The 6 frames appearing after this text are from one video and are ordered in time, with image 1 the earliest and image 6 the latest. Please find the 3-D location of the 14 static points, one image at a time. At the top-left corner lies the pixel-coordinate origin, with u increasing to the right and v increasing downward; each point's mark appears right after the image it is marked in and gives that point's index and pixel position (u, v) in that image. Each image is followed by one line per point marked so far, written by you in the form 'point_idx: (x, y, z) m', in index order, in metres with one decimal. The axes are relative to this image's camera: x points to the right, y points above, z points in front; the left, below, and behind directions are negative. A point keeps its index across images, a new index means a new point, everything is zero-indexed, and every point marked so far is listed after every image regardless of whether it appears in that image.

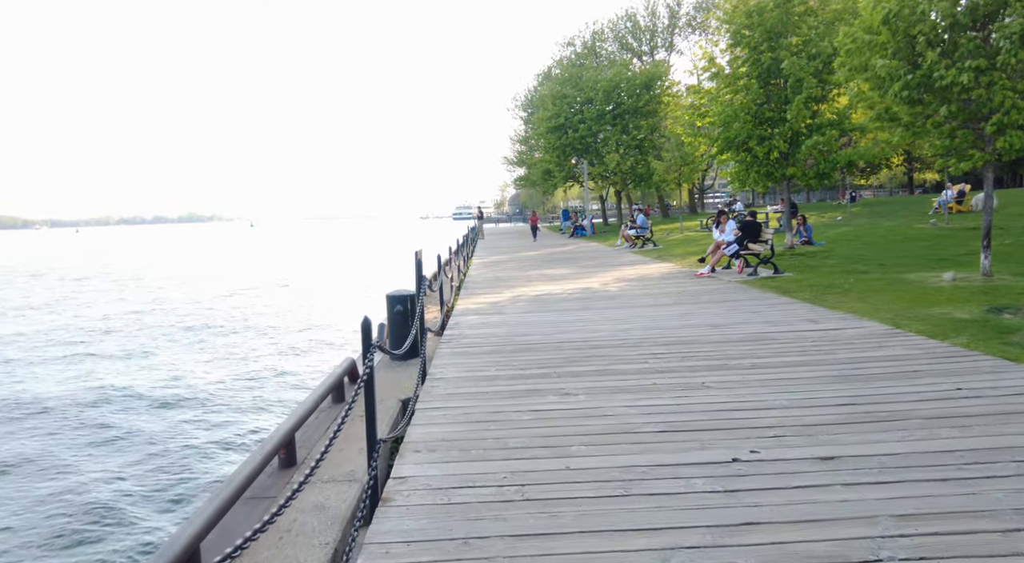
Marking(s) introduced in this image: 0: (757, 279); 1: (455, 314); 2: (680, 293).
0: (+4.9, 0.0, +16.5) m
1: (-0.9, -0.5, +13.4) m
2: (+3.0, -0.2, +15.0) m
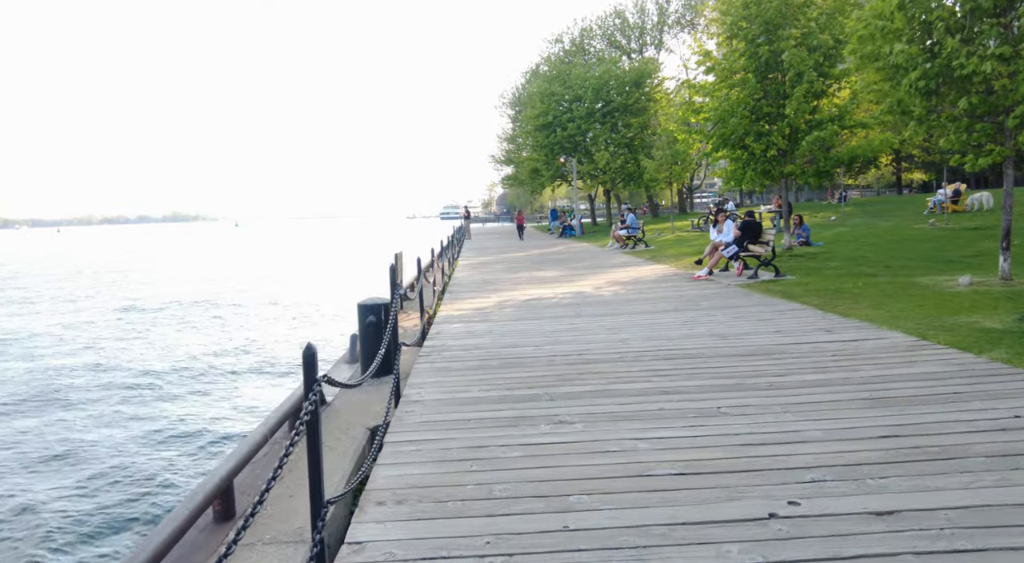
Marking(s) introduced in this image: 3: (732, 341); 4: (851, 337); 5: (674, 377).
0: (+4.6, 0.0, +15.6) m
1: (-1.1, -0.6, +12.4) m
2: (+2.8, -0.3, +14.0) m
3: (+2.6, -0.7, +9.6) m
4: (+3.9, -0.6, +9.5) m
5: (+1.5, -0.9, +7.6) m
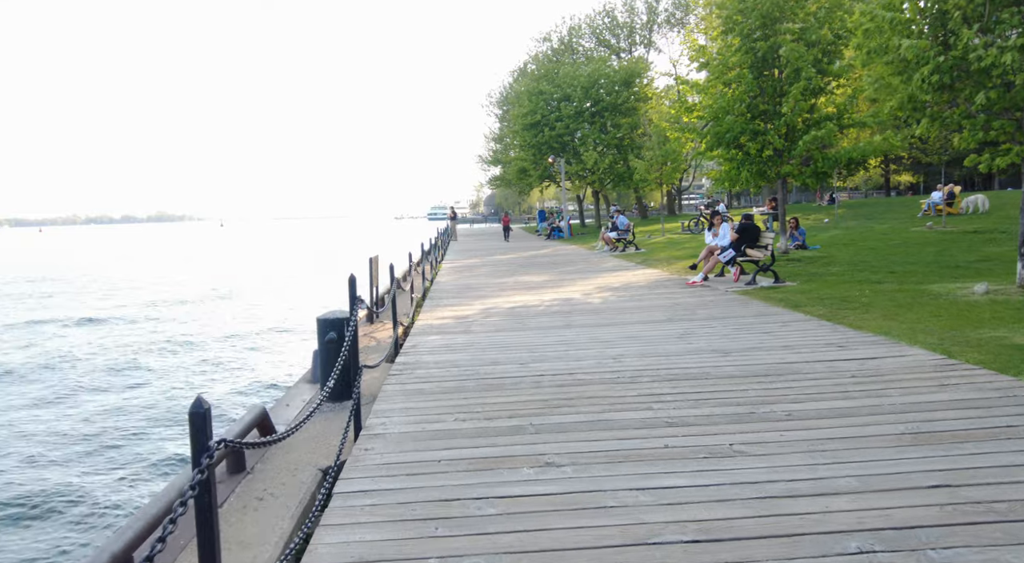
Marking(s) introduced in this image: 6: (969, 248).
0: (+4.3, -0.1, +14.7) m
1: (-1.4, -0.7, +11.4) m
2: (+2.6, -0.4, +13.1) m
3: (+2.4, -0.8, +8.6) m
4: (+3.7, -0.7, +8.6) m
5: (+1.3, -1.0, +6.6) m
6: (+10.8, +0.8, +19.6) m
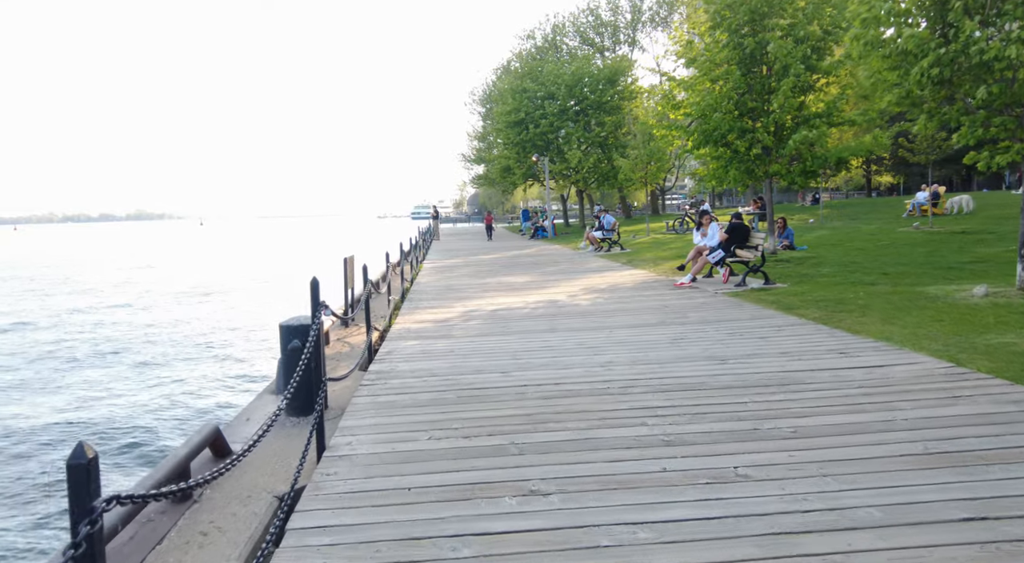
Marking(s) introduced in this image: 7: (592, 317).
0: (+4.0, -0.2, +14.2) m
1: (-1.6, -0.7, +10.8) m
2: (+2.3, -0.4, +12.6) m
3: (+2.2, -0.8, +8.1) m
4: (+3.5, -0.8, +8.1) m
5: (+1.2, -1.0, +6.1) m
6: (+10.4, +0.8, +19.3) m
7: (+1.2, -0.5, +12.5) m
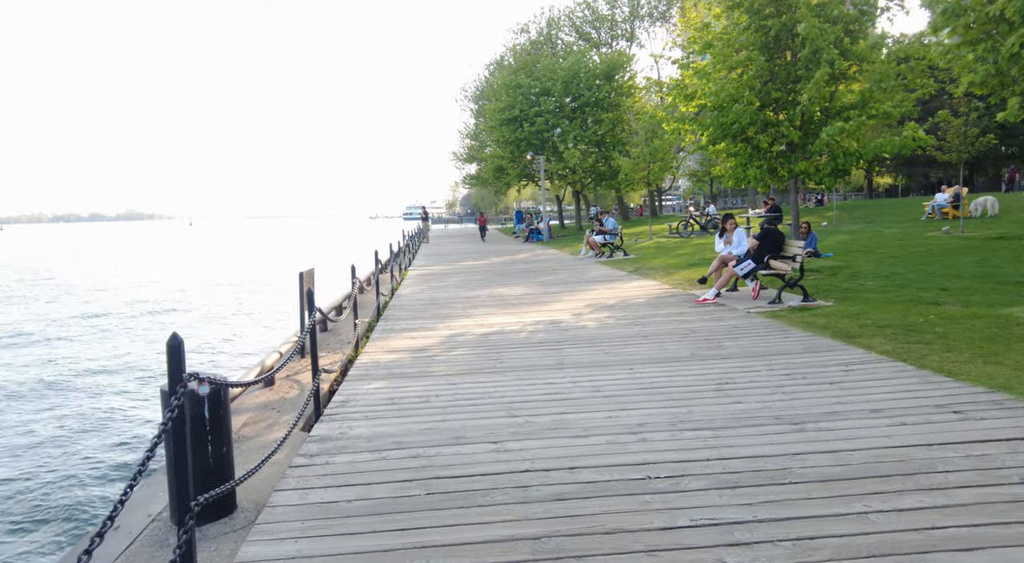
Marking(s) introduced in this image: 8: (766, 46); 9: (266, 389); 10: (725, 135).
0: (+4.0, -0.4, +11.9) m
1: (-1.6, -1.0, +8.5) m
2: (+2.2, -0.7, +10.3) m
3: (+2.1, -1.1, +5.8) m
4: (+3.5, -1.0, +5.8) m
5: (+1.2, -1.2, +3.8) m
6: (+10.3, +0.5, +17.1) m
7: (+1.1, -0.8, +10.2) m
8: (+5.5, +5.1, +18.0) m
9: (-2.5, -1.1, +8.6) m
10: (+4.7, +3.3, +18.6) m
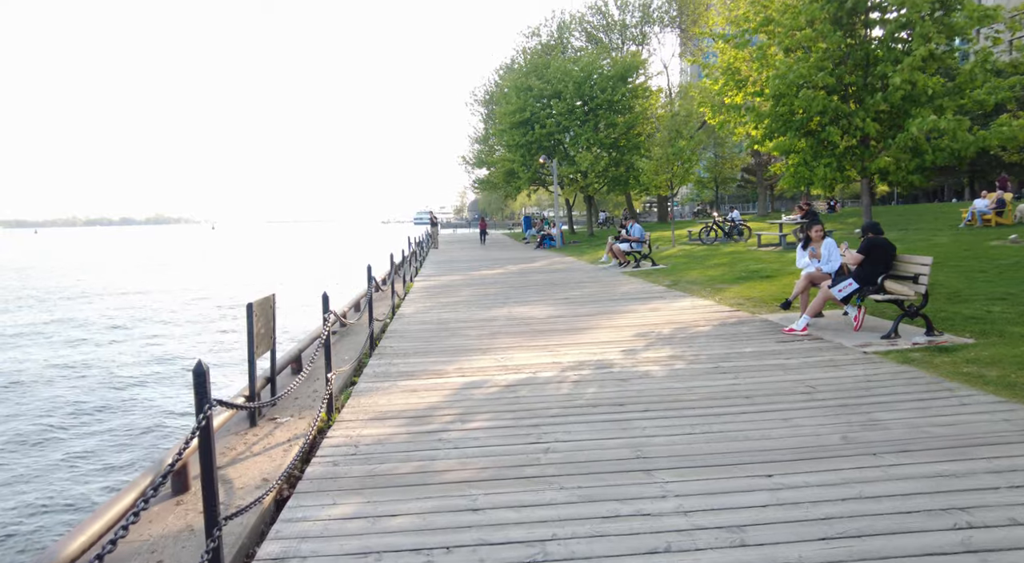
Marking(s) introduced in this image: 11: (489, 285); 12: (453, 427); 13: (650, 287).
0: (+4.3, -0.7, +8.6) m
1: (-1.3, -1.3, +5.2) m
2: (+2.6, -1.0, +7.0) m
3: (+2.5, -1.4, +2.5) m
4: (+3.8, -1.3, +2.5) m
5: (+1.5, -1.6, +0.4) m
6: (+10.6, +0.2, +13.7) m
7: (+1.5, -1.1, +6.8) m
8: (+5.9, +4.8, +14.7) m
9: (-2.2, -1.4, +5.3) m
10: (+5.1, +3.0, +15.2) m
11: (-0.5, -0.1, +18.5) m
12: (-0.5, -1.2, +6.7) m
13: (+2.9, -0.1, +16.6) m
